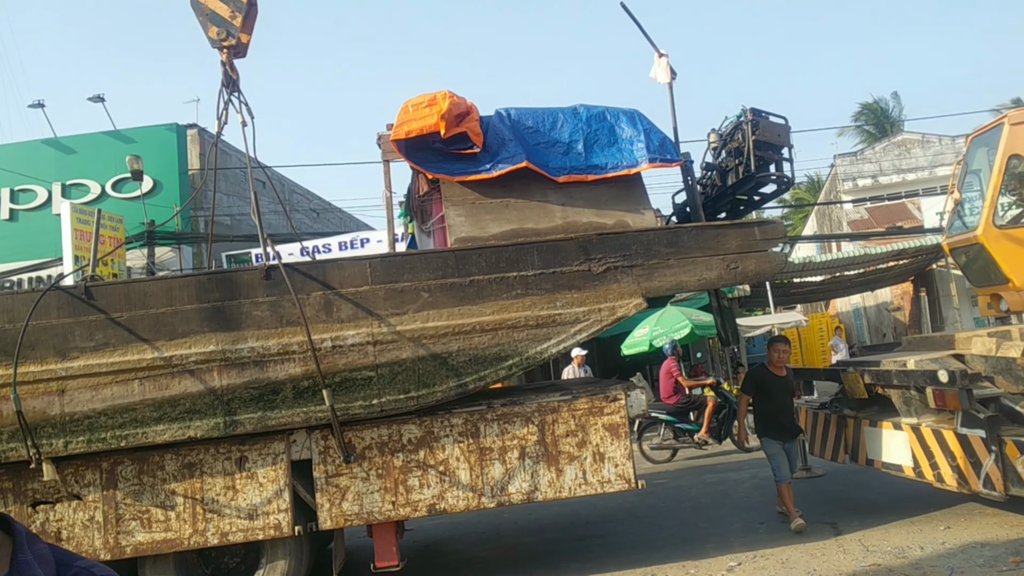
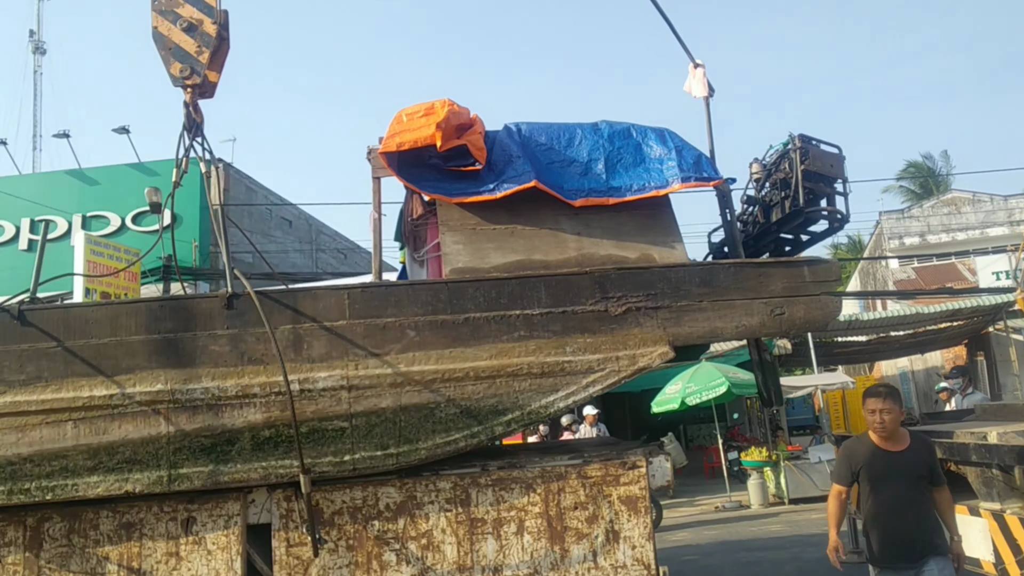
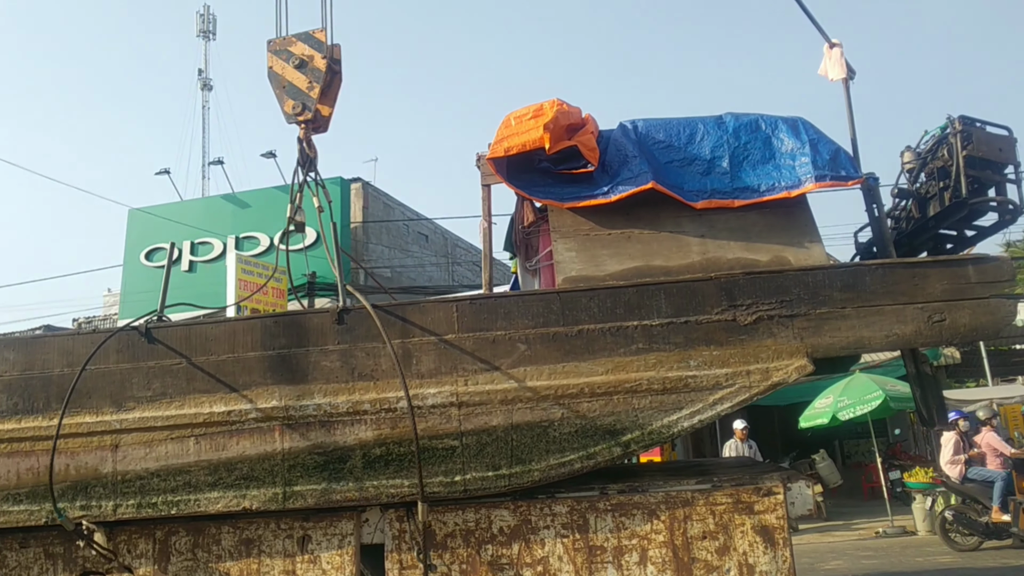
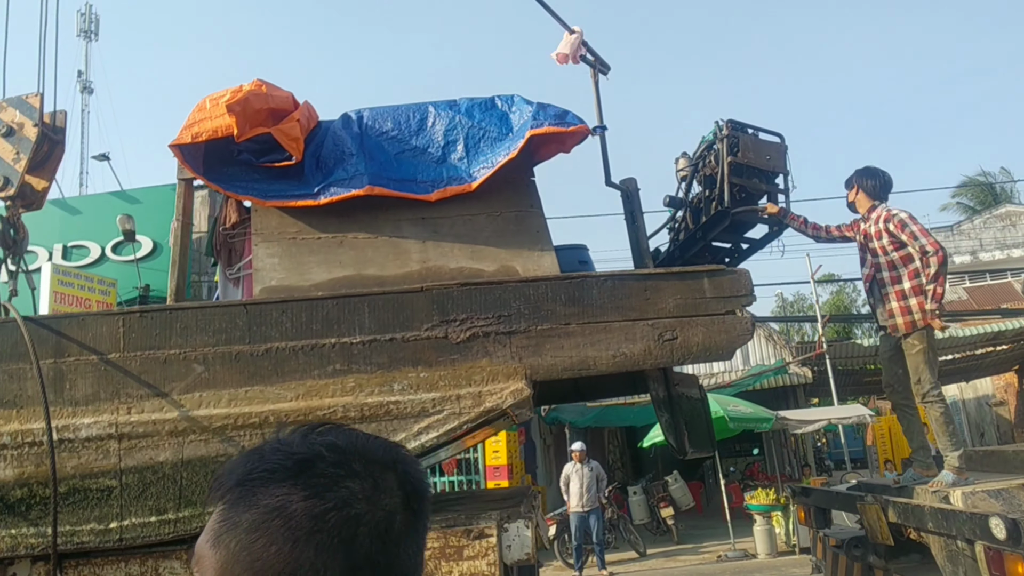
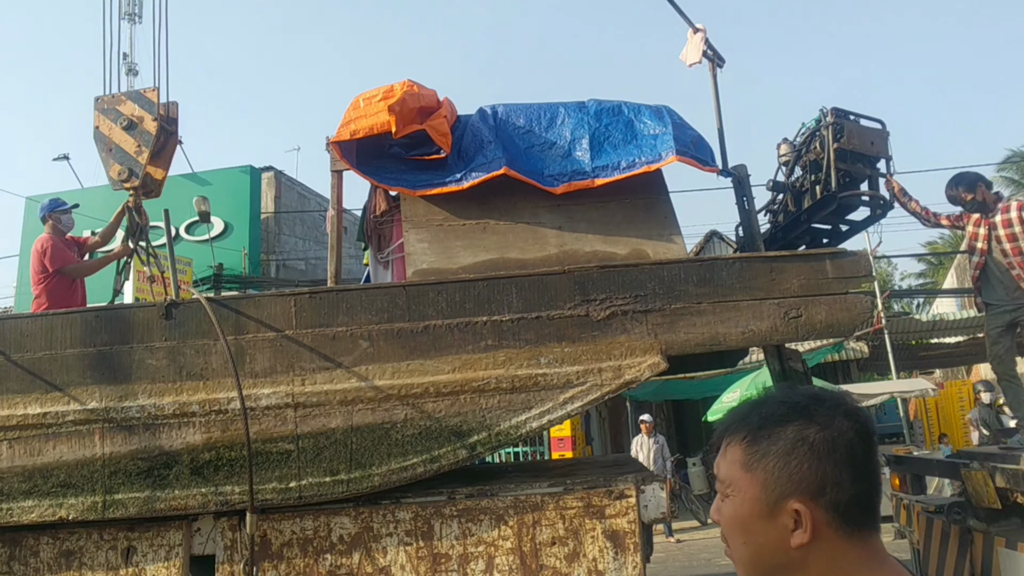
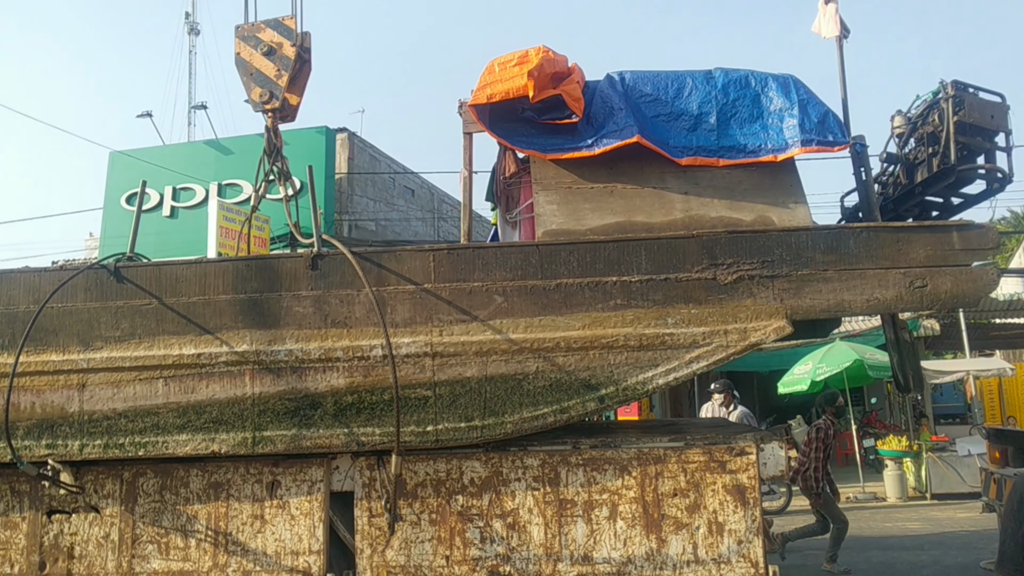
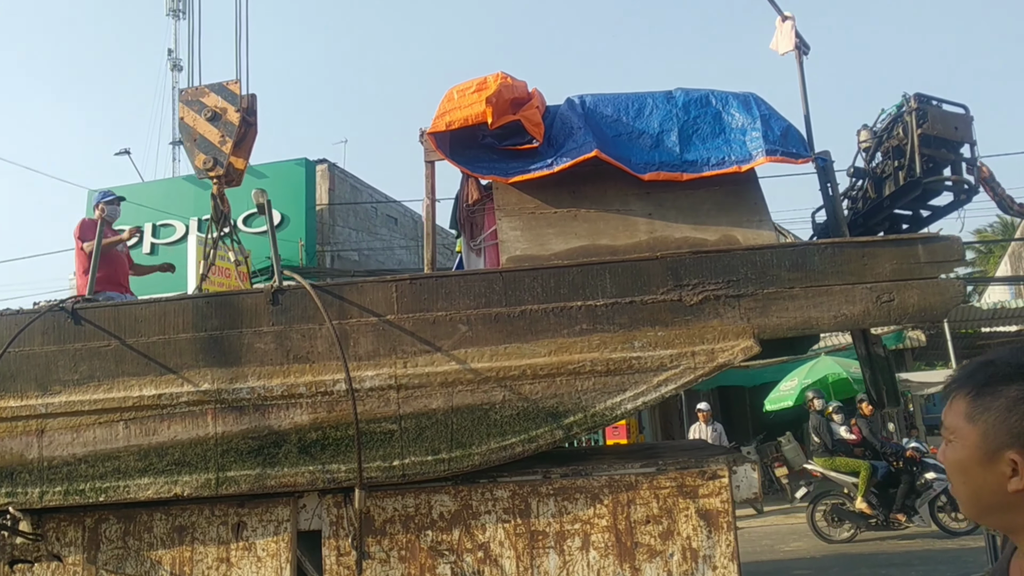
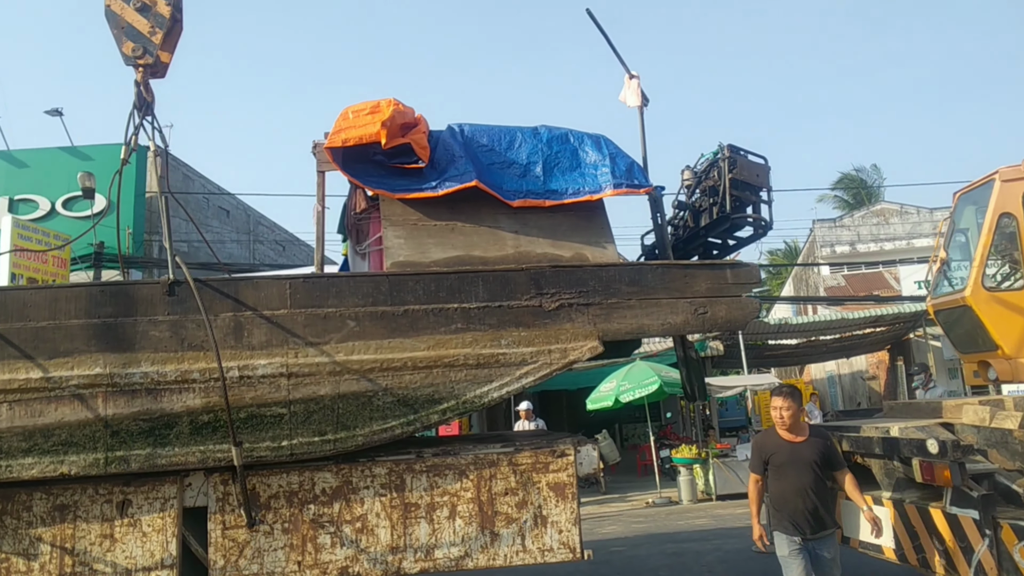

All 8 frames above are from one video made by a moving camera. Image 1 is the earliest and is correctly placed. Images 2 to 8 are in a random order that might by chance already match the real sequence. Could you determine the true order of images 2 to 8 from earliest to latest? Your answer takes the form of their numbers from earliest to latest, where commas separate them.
8, 2, 3, 6, 7, 5, 4
